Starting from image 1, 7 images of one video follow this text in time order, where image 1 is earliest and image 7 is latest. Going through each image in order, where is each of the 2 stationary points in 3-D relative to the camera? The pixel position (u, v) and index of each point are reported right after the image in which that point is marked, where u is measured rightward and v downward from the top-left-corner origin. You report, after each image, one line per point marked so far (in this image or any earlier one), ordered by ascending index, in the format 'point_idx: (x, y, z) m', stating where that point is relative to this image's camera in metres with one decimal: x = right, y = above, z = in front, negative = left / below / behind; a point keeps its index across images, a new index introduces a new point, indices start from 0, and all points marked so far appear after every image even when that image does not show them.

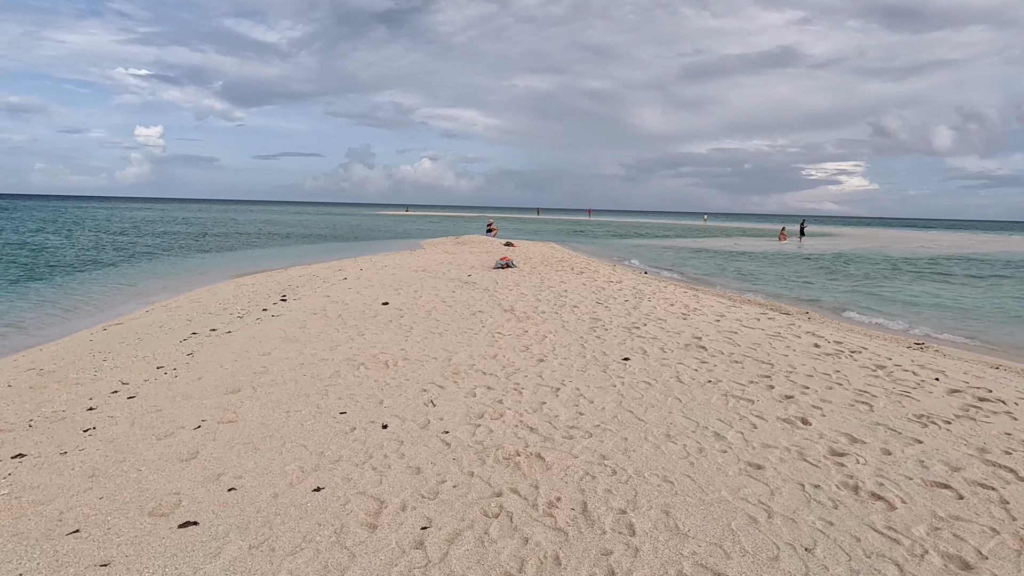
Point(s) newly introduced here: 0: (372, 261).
0: (-4.2, +0.8, +19.4) m
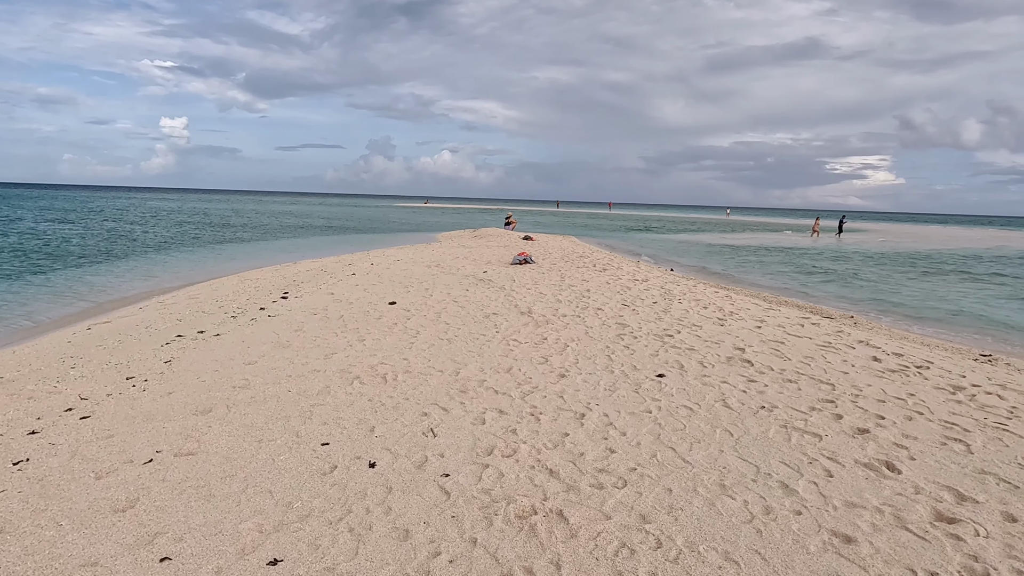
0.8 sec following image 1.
0: (-3.7, +0.9, +18.6) m
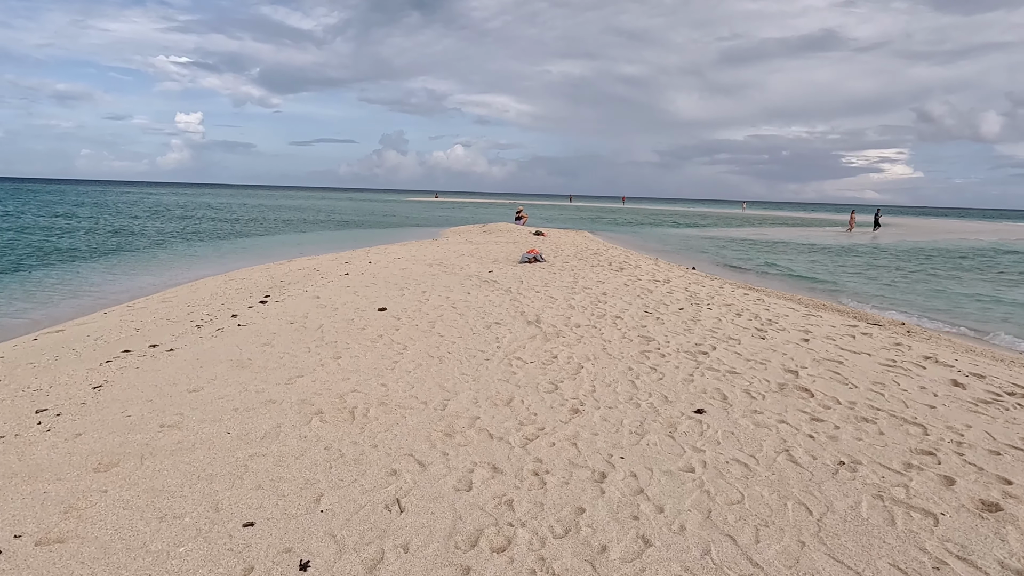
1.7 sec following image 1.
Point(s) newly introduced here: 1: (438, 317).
0: (-3.4, +1.0, +17.4) m
1: (-0.9, -0.4, +8.3) m
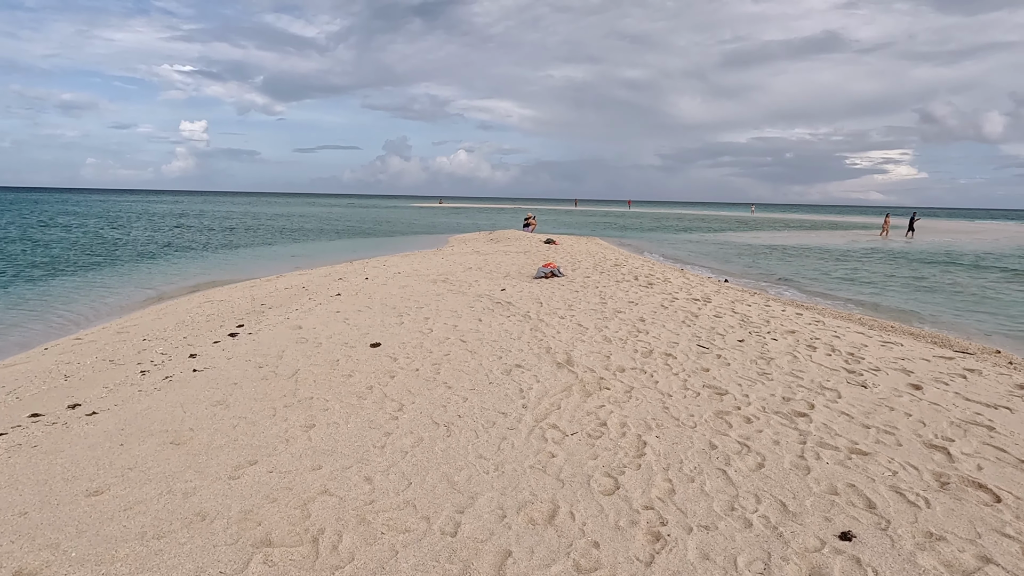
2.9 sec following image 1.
0: (-3.1, +0.5, +15.8) m
1: (-0.7, -0.7, +6.7) m
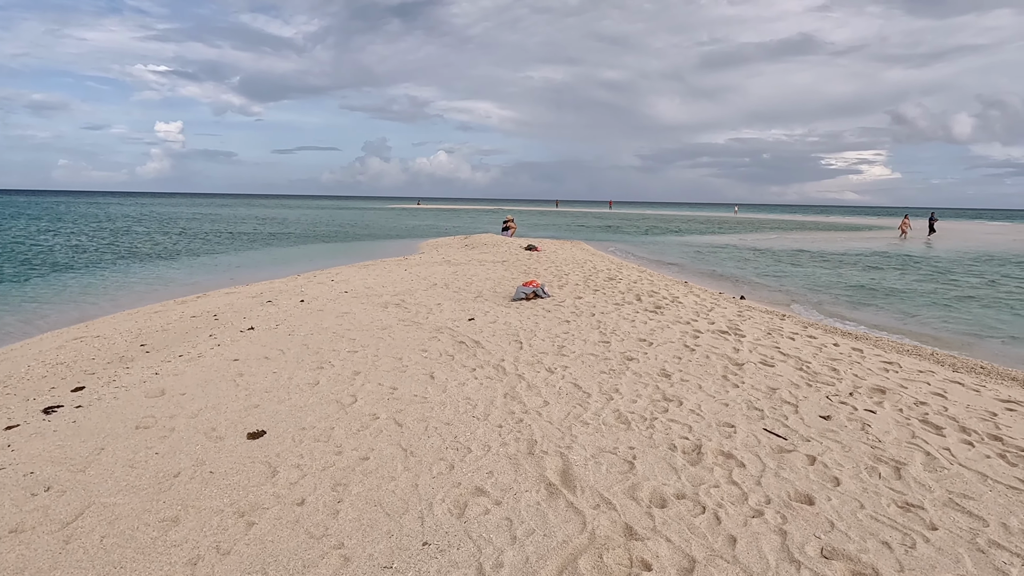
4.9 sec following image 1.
0: (-3.6, +0.1, +13.0) m
1: (-0.9, -1.1, +4.0) m
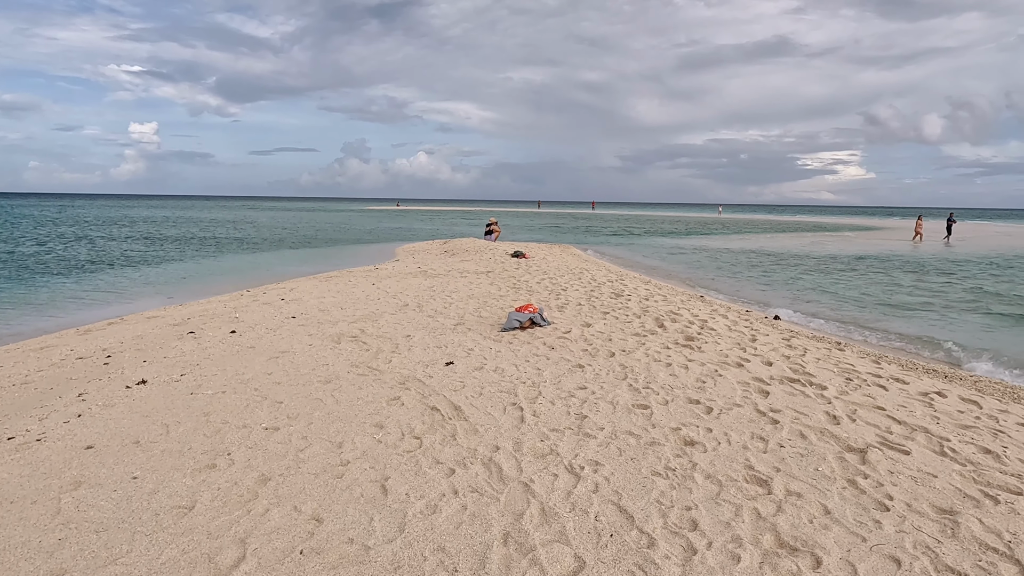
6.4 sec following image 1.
0: (-3.8, -0.2, +10.6) m
1: (-0.9, -1.4, +1.7) m
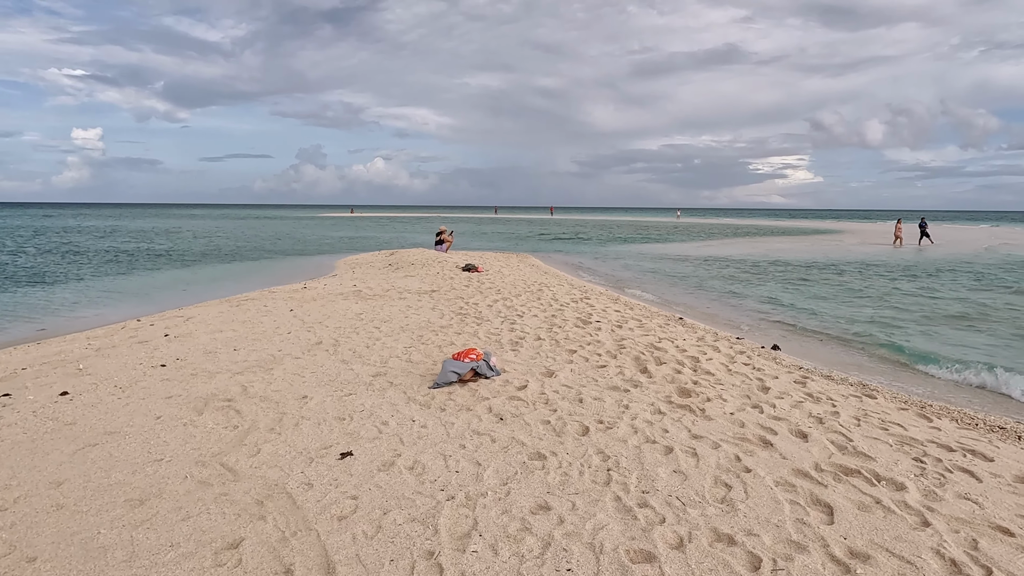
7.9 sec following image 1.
0: (-4.6, -0.7, +8.3) m
1: (-1.1, -1.7, -0.5) m
